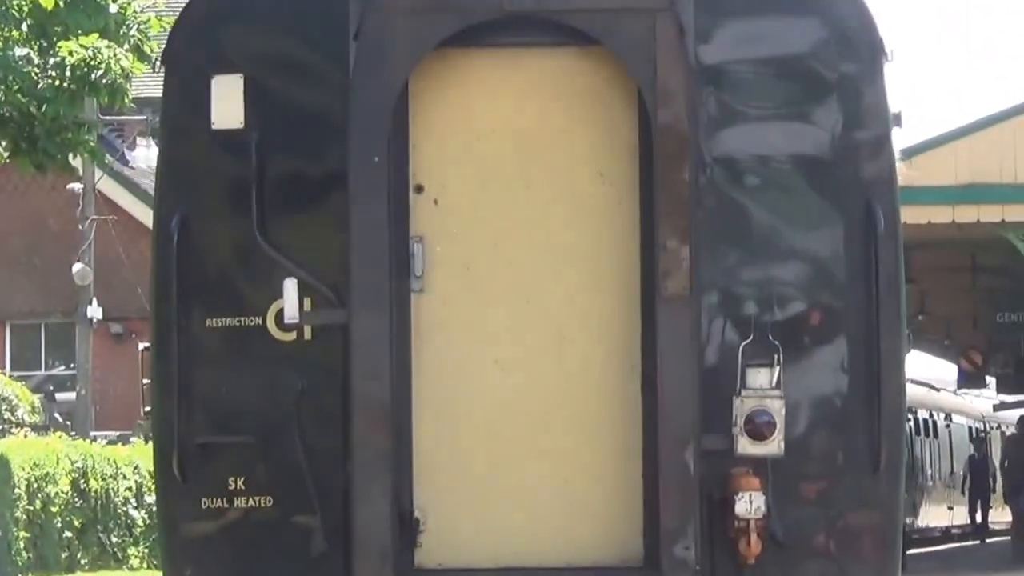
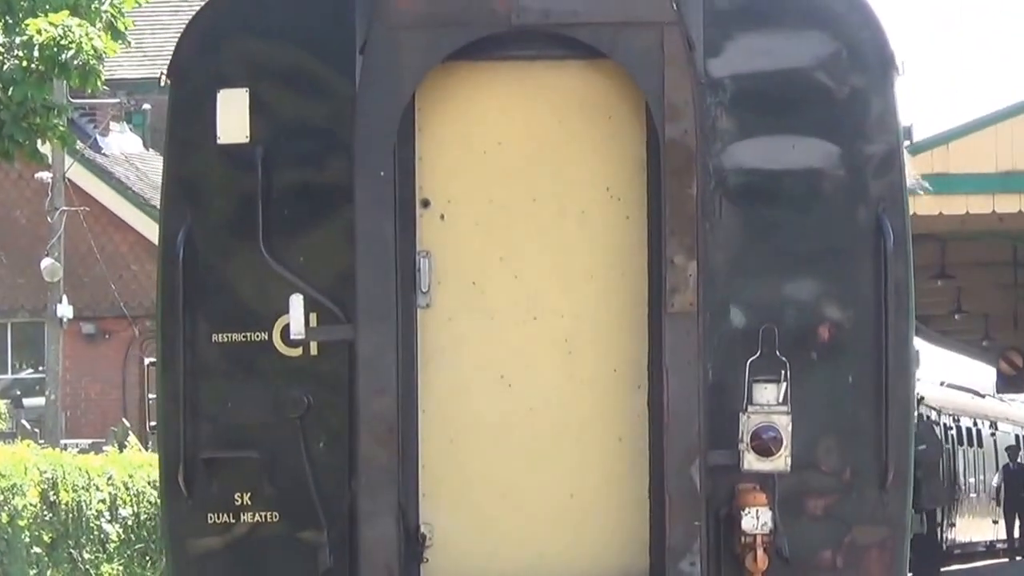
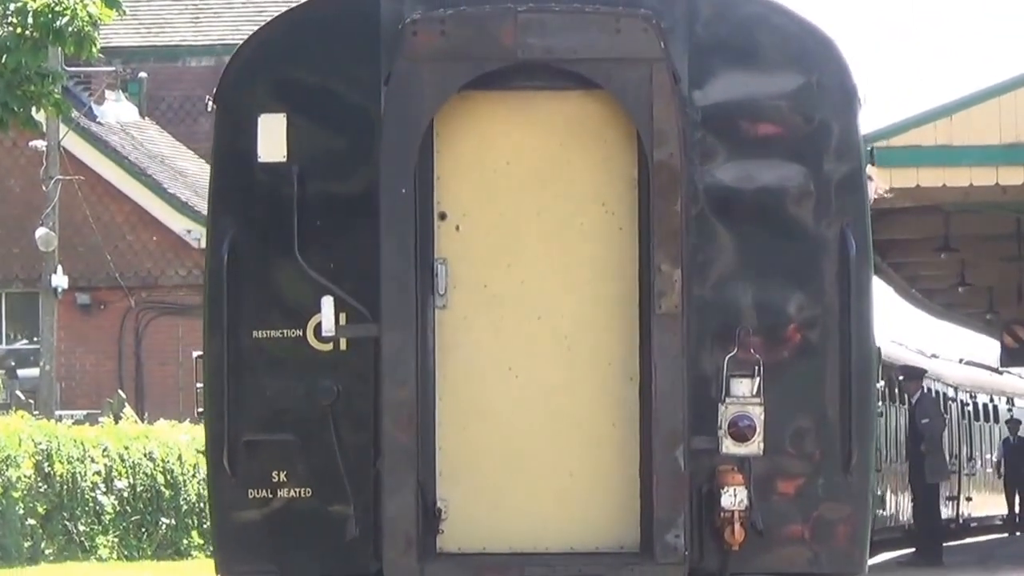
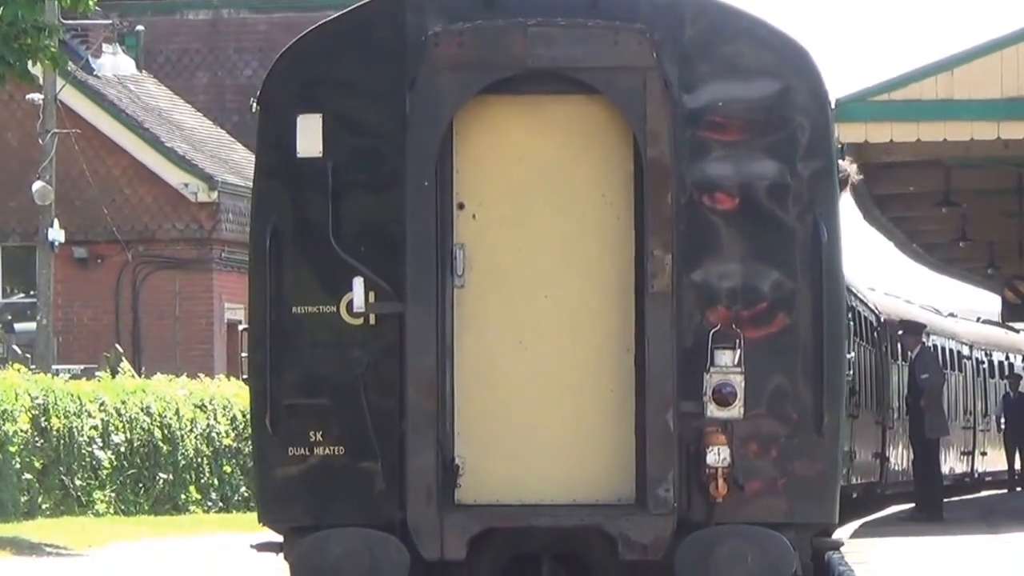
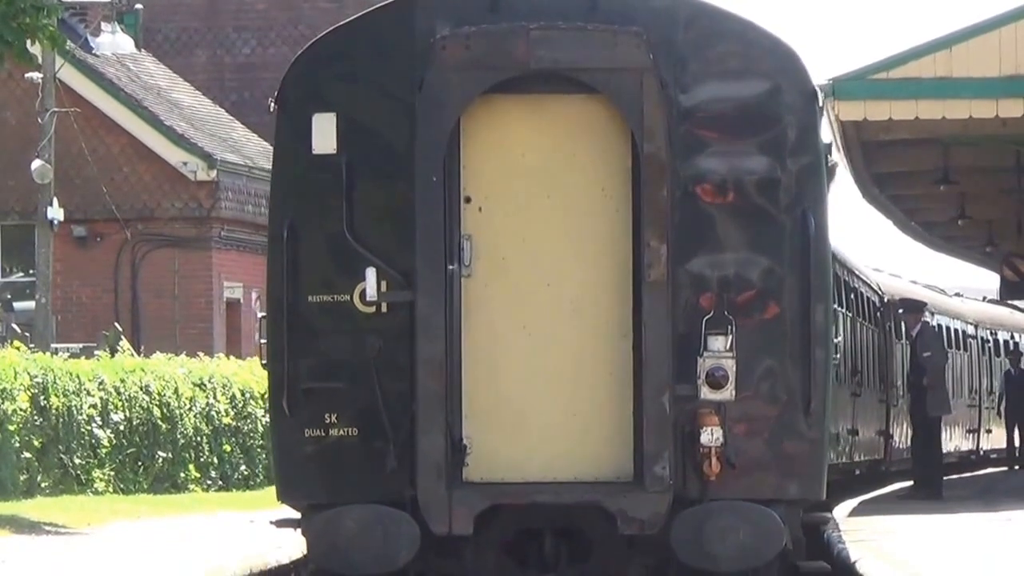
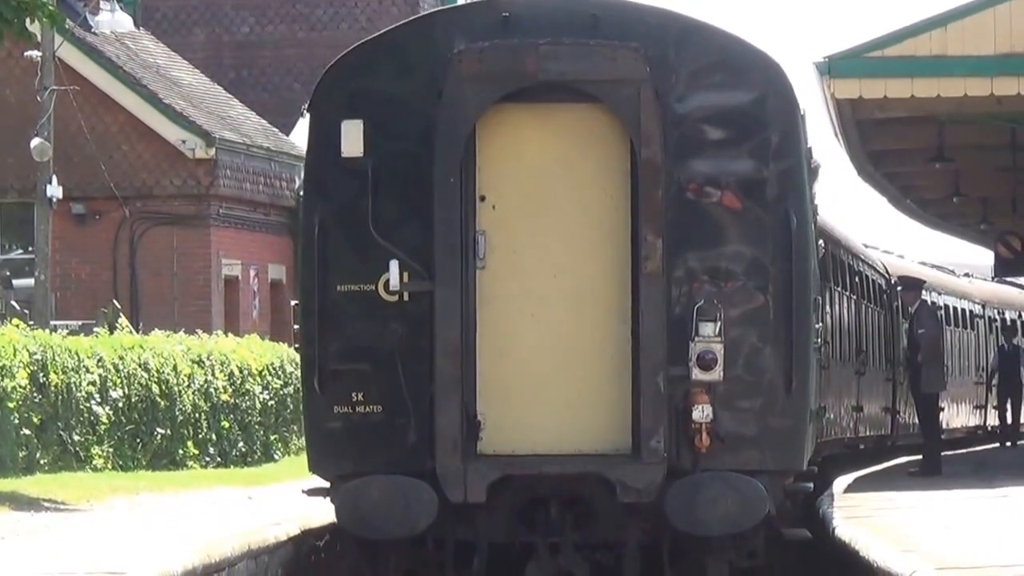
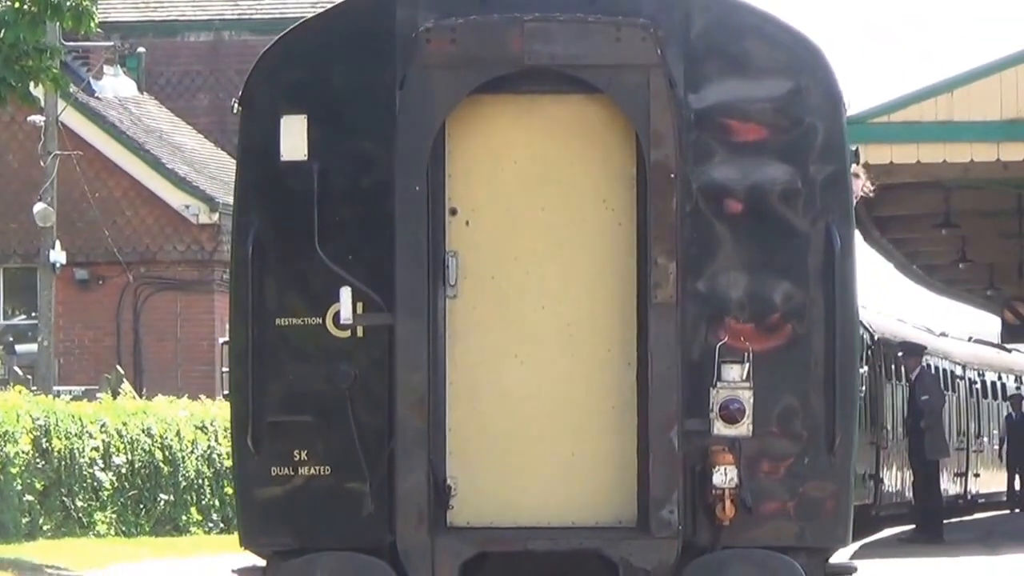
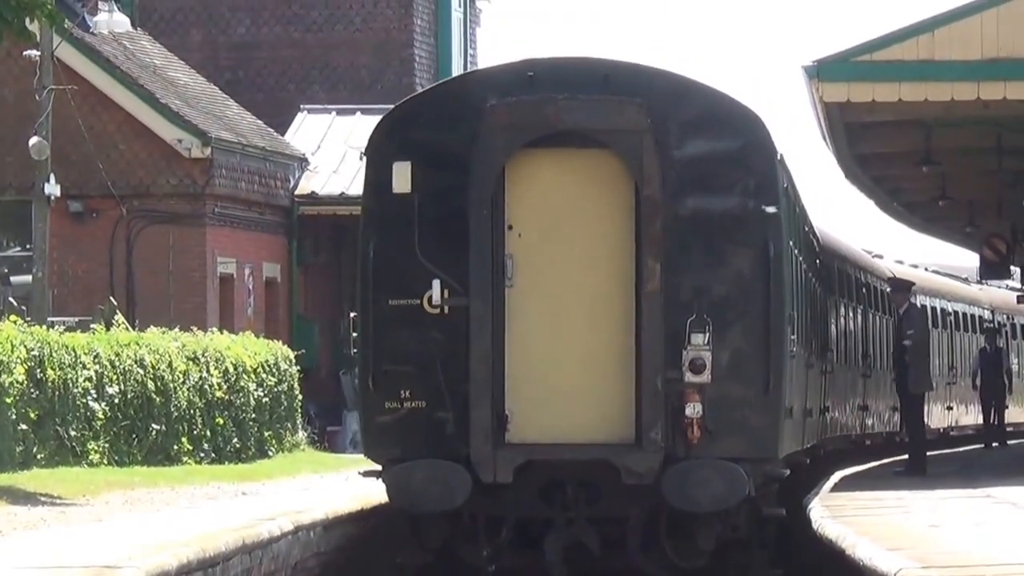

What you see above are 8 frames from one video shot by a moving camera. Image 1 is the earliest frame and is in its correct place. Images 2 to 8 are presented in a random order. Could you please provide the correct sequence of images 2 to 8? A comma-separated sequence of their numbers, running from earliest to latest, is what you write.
2, 3, 7, 4, 5, 6, 8
